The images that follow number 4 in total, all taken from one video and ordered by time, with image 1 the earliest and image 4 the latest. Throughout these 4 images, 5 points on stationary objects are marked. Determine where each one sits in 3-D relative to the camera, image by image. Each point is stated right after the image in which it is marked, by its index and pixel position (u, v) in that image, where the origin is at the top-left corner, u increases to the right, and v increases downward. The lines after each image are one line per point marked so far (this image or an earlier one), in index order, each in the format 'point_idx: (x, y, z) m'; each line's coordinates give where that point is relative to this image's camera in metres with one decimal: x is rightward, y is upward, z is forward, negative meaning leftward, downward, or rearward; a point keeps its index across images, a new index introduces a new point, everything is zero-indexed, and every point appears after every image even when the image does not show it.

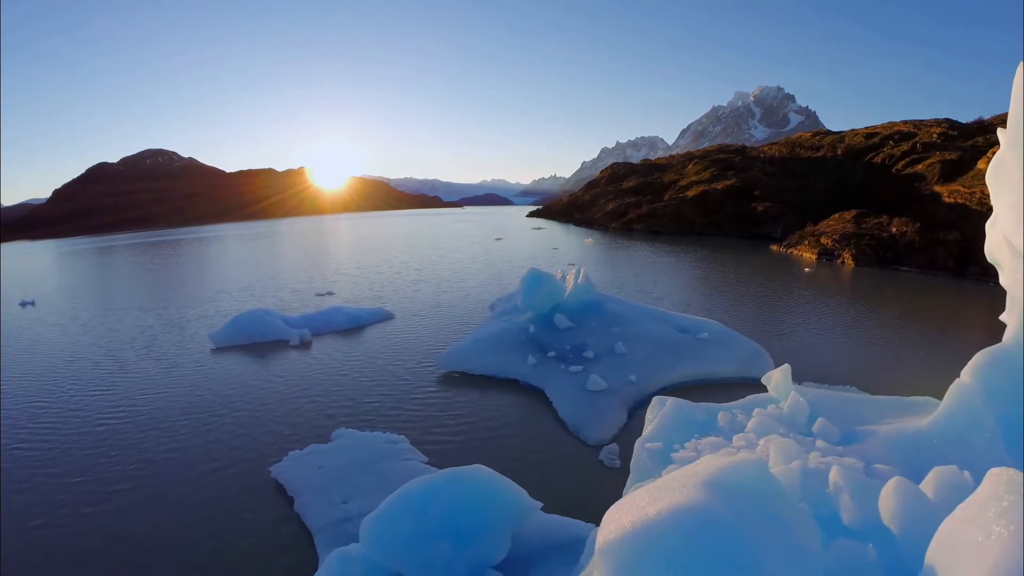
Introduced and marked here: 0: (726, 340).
0: (+7.2, -1.7, +19.1) m
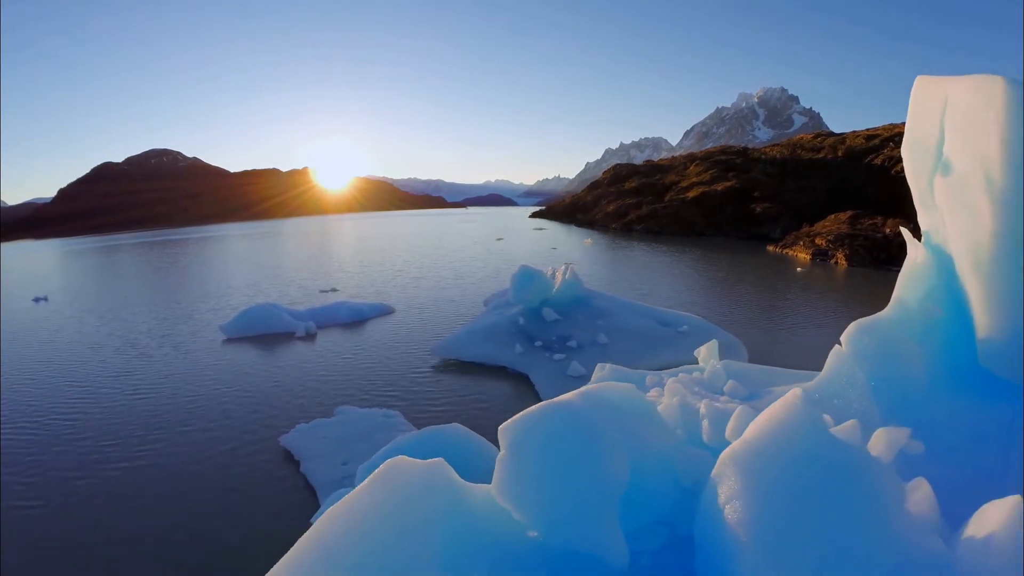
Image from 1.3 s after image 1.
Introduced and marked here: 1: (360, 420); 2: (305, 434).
0: (+6.9, -1.6, +20.4) m
1: (-3.9, -3.5, +14.4) m
2: (-5.3, -3.8, +14.1) m
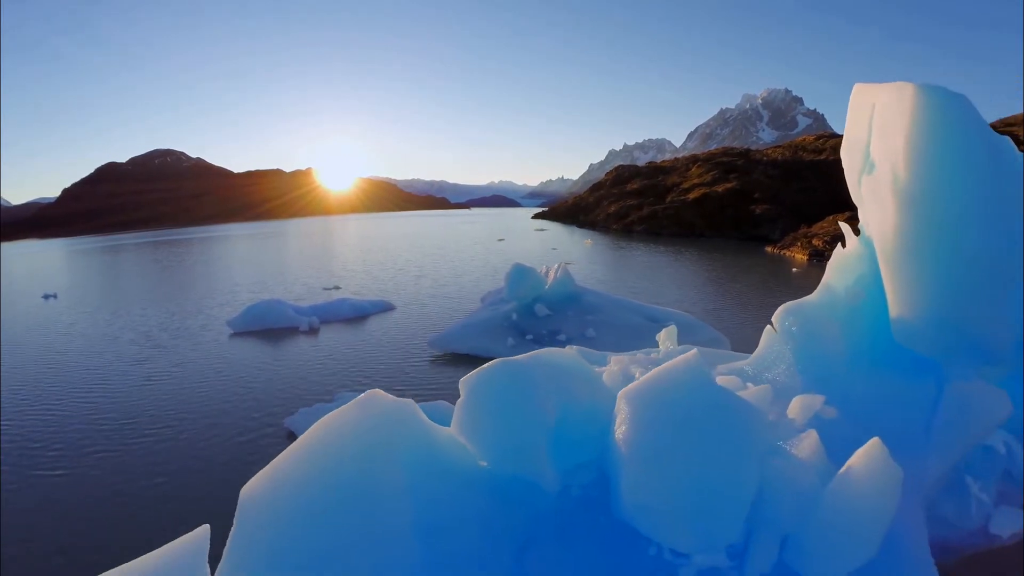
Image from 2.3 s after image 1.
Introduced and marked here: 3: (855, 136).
0: (+6.6, -1.5, +21.3) m
1: (-4.2, -3.4, +15.4) m
2: (-5.6, -3.7, +15.1) m
3: (+5.4, +2.4, +8.9) m
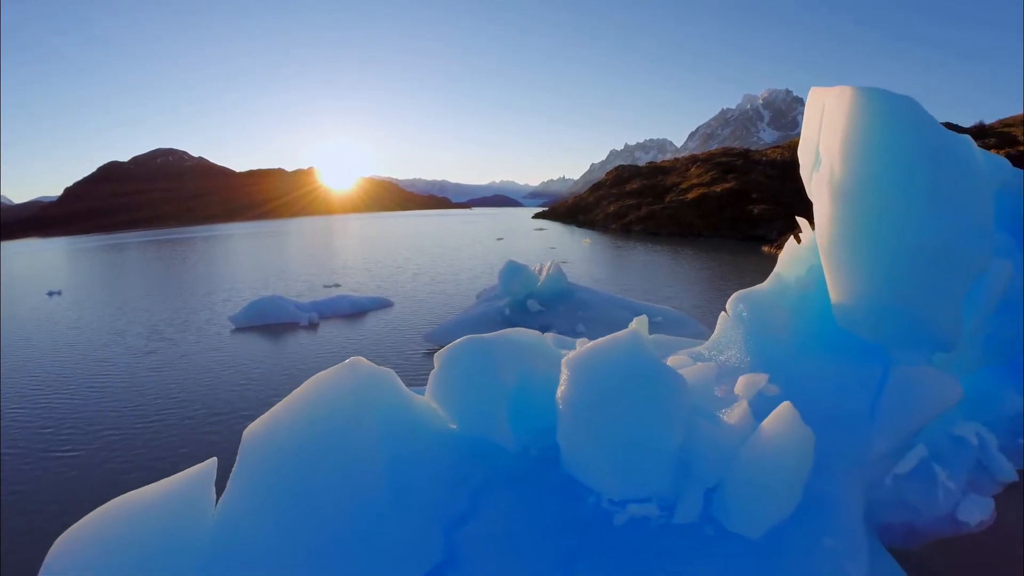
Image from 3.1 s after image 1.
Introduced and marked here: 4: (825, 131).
0: (+6.4, -1.3, +22.0) m
1: (-4.5, -3.2, +16.1) m
2: (-5.9, -3.5, +15.8) m
3: (+5.1, +2.5, +9.5) m
4: (+5.1, +2.4, +8.9) m
